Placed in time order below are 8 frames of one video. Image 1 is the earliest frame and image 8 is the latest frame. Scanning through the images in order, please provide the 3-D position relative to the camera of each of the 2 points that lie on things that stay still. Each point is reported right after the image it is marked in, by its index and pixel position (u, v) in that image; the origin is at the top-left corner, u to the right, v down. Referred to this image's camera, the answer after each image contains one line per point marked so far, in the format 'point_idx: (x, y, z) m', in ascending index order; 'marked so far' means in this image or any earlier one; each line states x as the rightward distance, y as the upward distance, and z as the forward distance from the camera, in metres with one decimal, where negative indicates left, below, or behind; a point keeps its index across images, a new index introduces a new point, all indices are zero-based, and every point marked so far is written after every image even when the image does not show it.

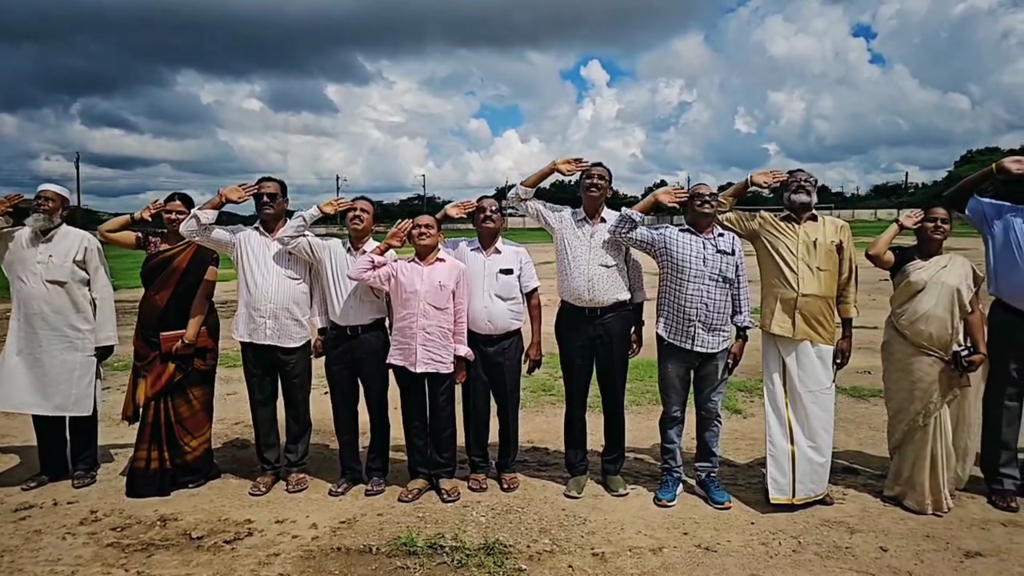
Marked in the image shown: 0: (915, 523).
0: (+3.2, -1.9, +4.2) m
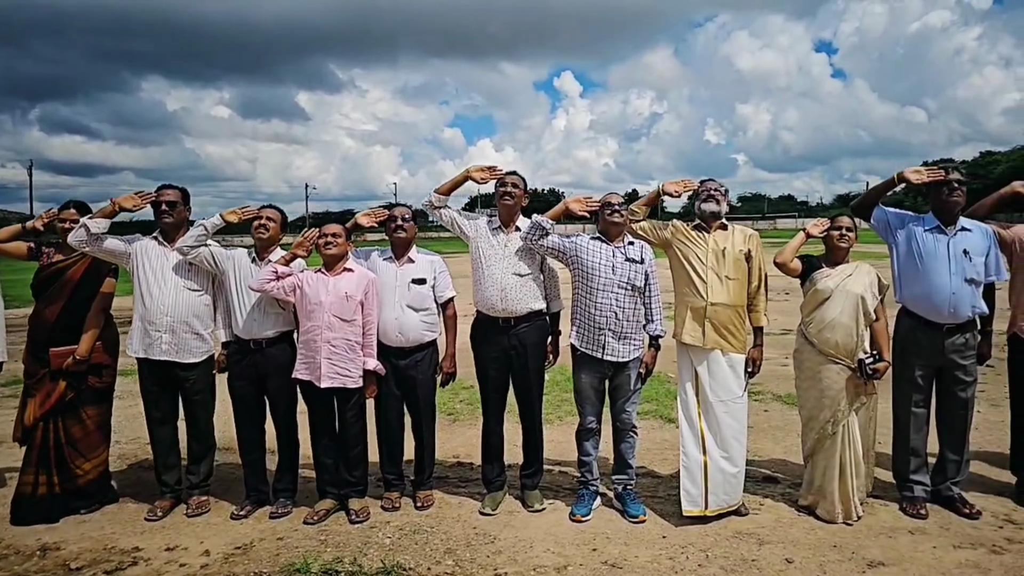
0: (+2.5, -2.0, +4.2) m
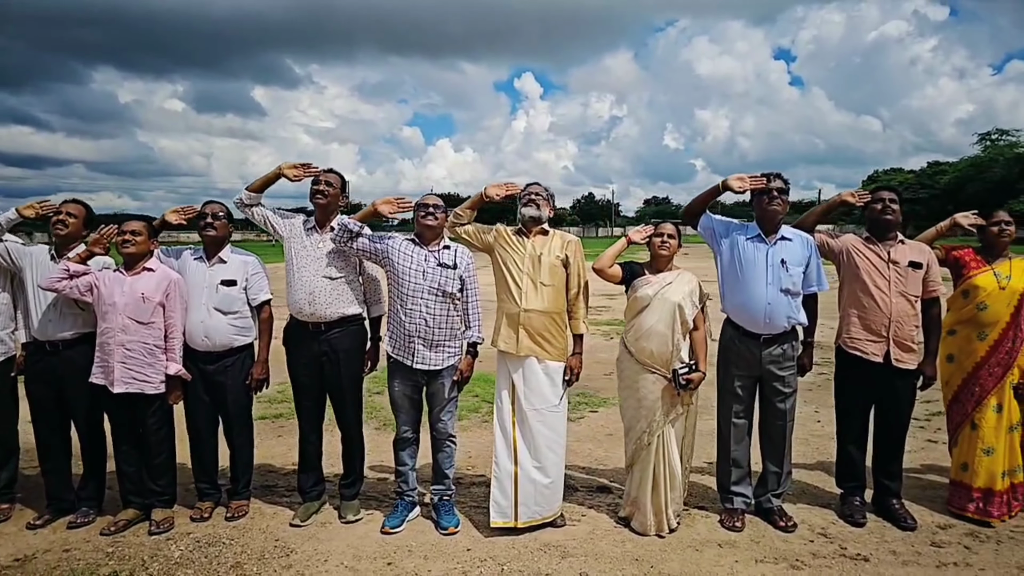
0: (+0.9, -2.0, +4.1) m
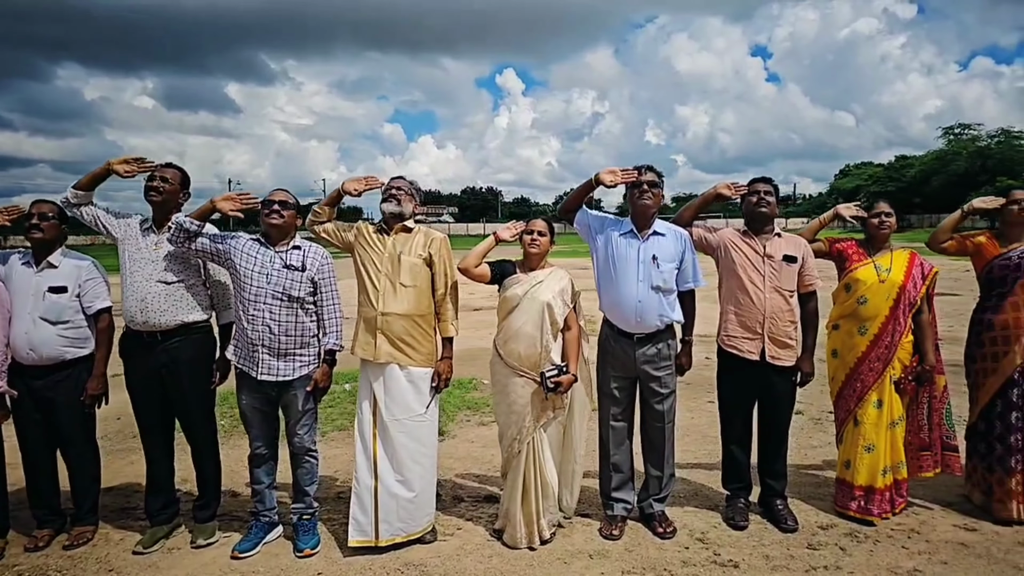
0: (-0.1, -2.0, +3.9) m
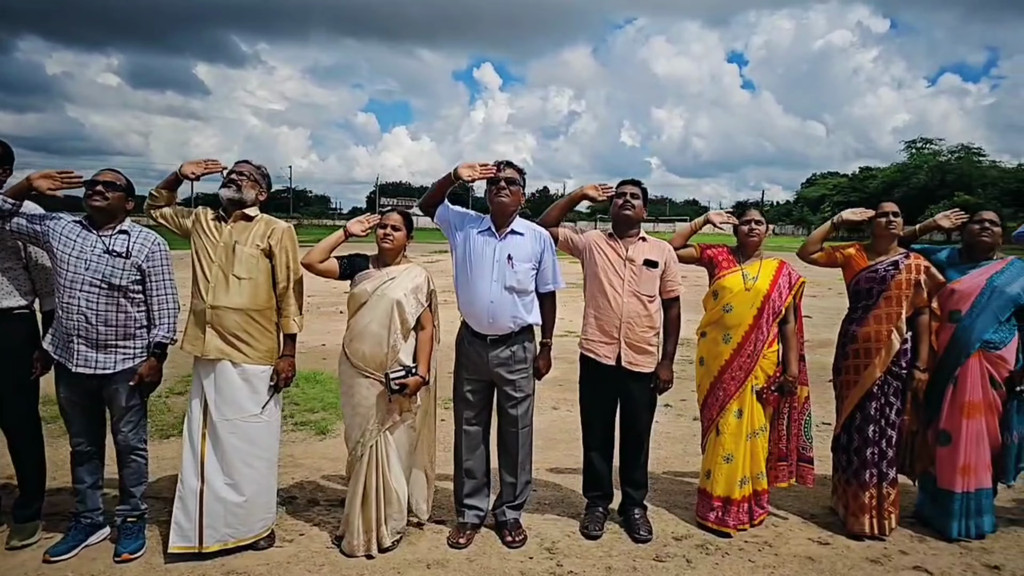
0: (-1.3, -2.0, +3.7) m
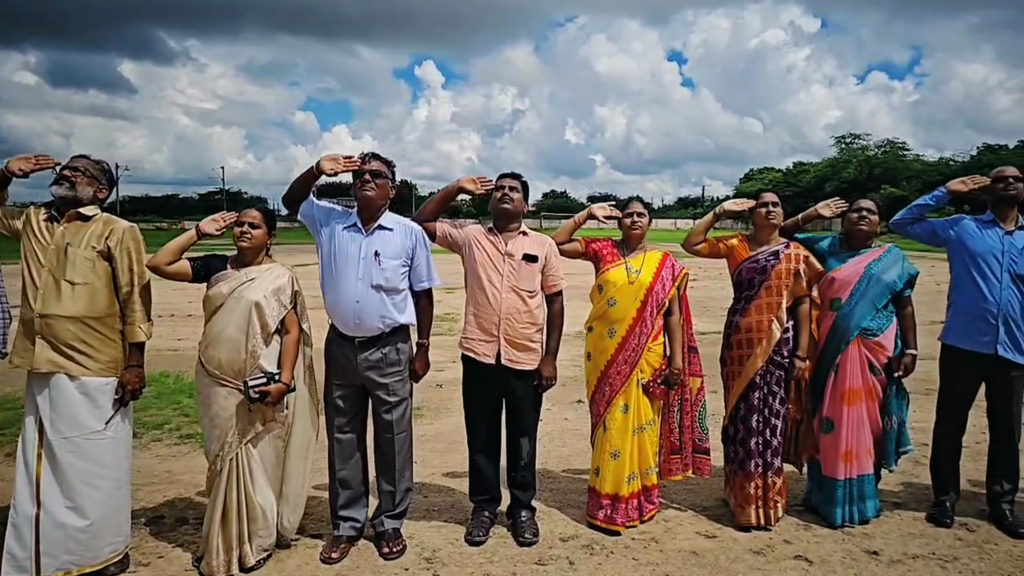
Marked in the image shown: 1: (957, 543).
0: (-2.1, -2.0, +3.4) m
1: (+3.4, -1.9, +4.0) m
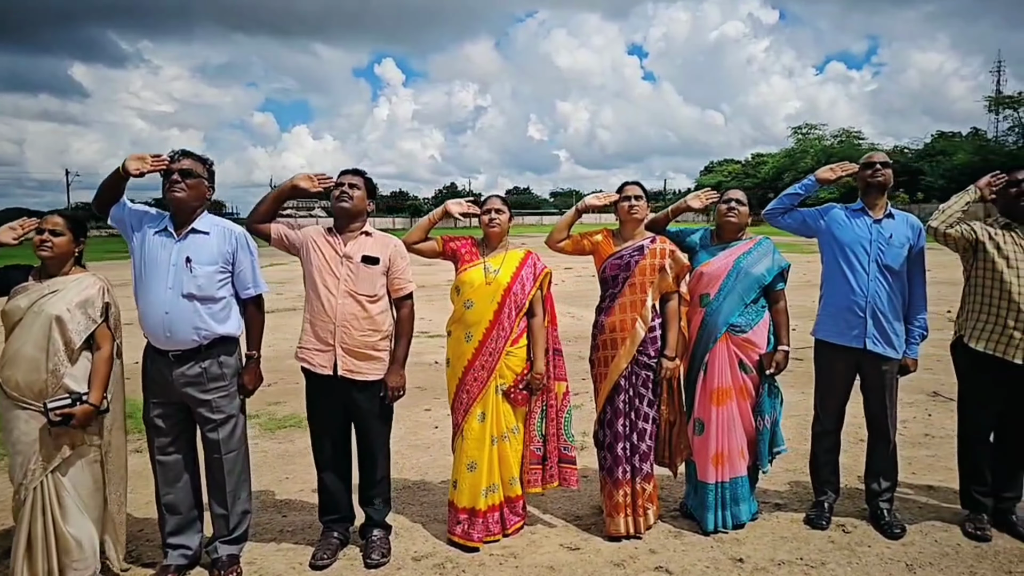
0: (-3.2, -2.1, +3.1) m
1: (+2.3, -1.9, +3.8) m
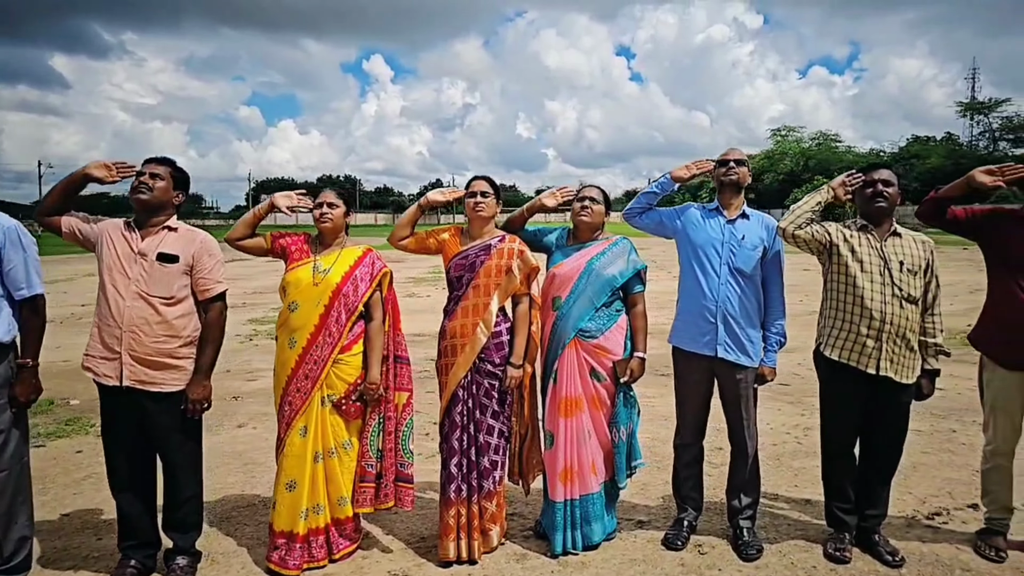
0: (-4.4, -2.1, +2.7) m
1: (+1.1, -1.9, +3.6) m
